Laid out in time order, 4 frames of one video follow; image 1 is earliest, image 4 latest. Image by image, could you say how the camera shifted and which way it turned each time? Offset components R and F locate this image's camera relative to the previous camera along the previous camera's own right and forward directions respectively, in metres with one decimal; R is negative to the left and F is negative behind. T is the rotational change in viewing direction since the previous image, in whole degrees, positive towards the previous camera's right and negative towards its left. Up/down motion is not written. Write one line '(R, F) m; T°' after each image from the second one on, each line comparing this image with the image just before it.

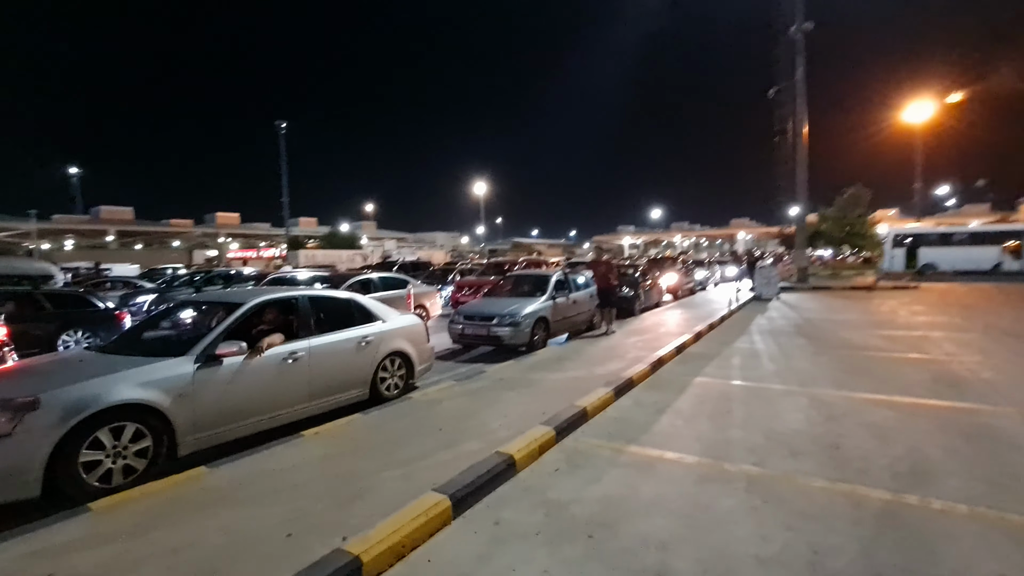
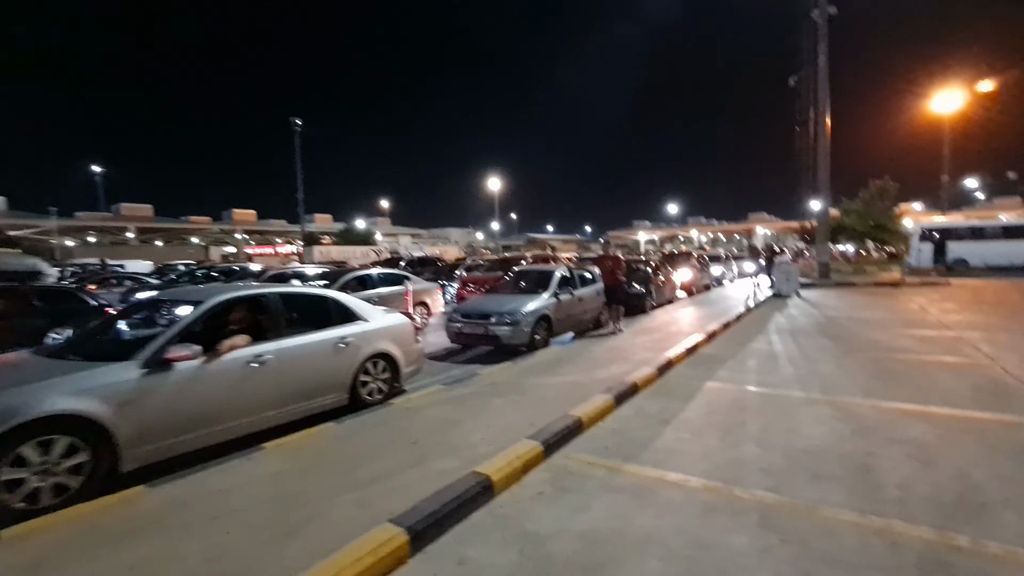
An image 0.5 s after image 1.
(+0.3, +0.6) m; -2°
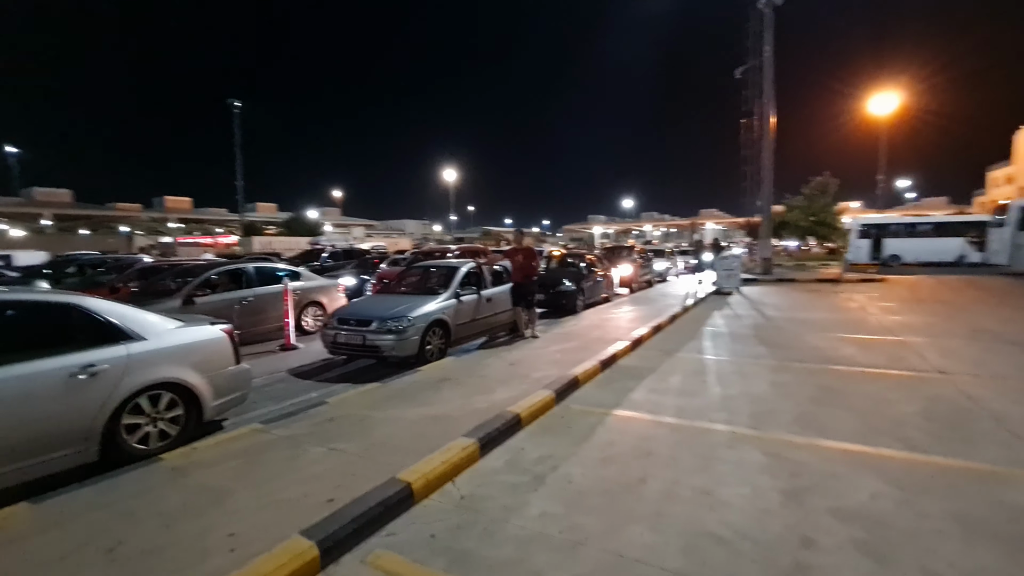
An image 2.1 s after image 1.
(+1.2, +1.6) m; +5°
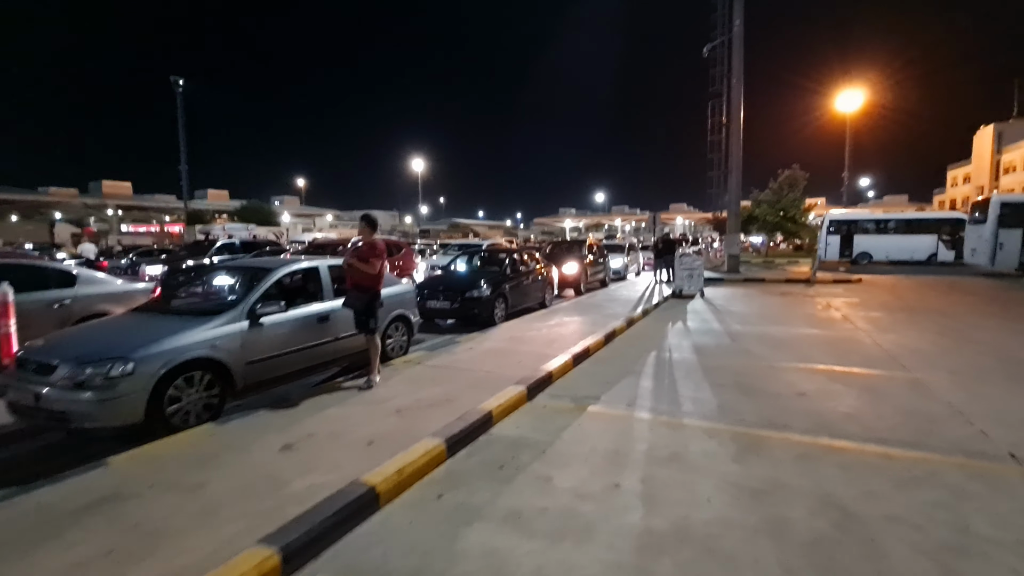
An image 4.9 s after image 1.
(+1.6, +3.1) m; +3°
